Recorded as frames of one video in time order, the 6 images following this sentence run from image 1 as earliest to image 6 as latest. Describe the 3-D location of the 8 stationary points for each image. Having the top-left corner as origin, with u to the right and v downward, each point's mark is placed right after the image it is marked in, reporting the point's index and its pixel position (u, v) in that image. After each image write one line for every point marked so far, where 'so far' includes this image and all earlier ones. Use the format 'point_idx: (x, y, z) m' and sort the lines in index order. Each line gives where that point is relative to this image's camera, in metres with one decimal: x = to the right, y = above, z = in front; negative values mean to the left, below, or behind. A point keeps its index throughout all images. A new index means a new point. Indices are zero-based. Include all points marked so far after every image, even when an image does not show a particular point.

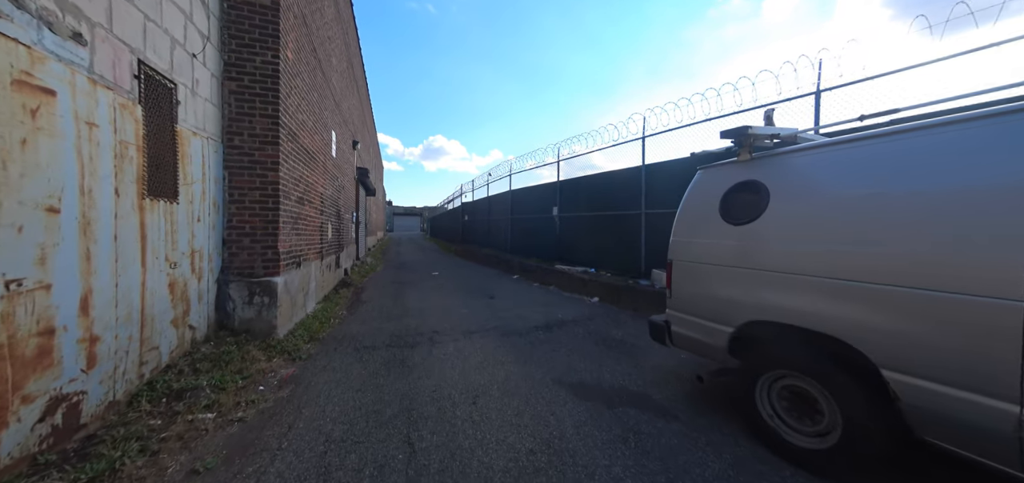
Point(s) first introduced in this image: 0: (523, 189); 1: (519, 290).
0: (+0.5, +2.0, +12.1) m
1: (+0.2, -1.3, +7.8) m
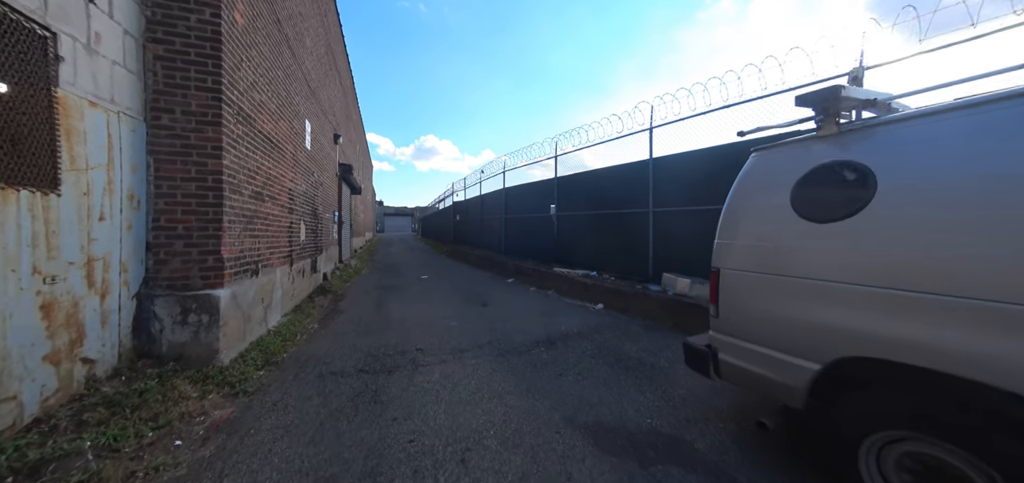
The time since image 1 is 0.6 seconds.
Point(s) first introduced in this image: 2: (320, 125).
0: (+0.2, +2.0, +11.5) m
1: (+0.1, -1.3, +7.2) m
2: (-4.7, +2.8, +7.6) m
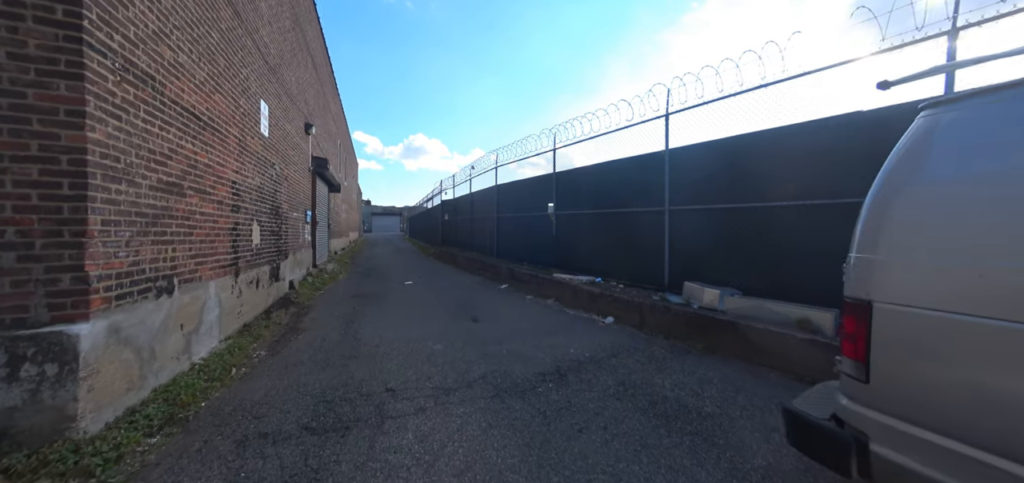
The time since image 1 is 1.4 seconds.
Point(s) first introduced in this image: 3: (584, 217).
0: (0.0, +1.9, +10.7) m
1: (0.0, -1.3, +6.4) m
2: (-4.8, +2.8, +6.6) m
3: (+1.7, +0.6, +7.4) m
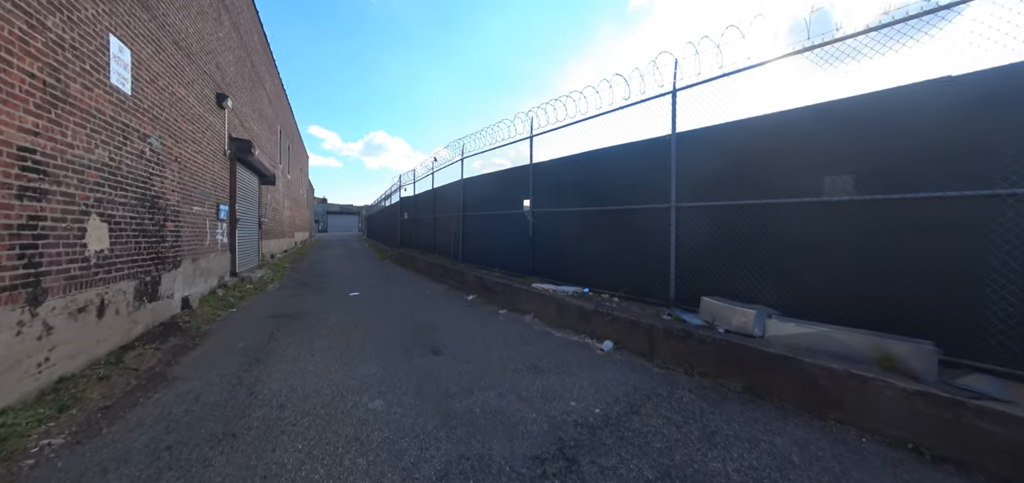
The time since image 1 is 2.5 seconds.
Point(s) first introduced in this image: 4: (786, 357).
0: (-1.0, +1.9, +9.4) m
1: (-0.5, -1.4, +5.1) m
2: (-5.3, +2.7, +4.8) m
3: (+1.1, +0.5, +6.3) m
4: (+2.4, -1.0, +2.7) m
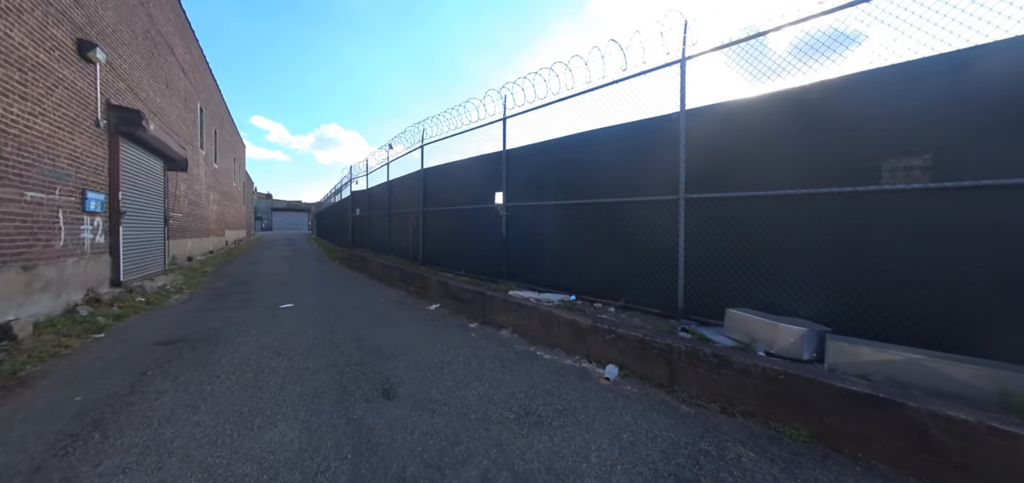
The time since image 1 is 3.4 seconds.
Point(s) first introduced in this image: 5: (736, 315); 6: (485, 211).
0: (-1.8, +1.9, +8.2) m
1: (-0.8, -1.4, +4.1) m
2: (-5.5, +2.7, +3.2) m
3: (+0.6, +0.5, +5.4) m
4: (+2.3, -1.0, +2.0) m
5: (+2.2, -0.7, +3.1) m
6: (-0.6, +0.7, +6.9) m
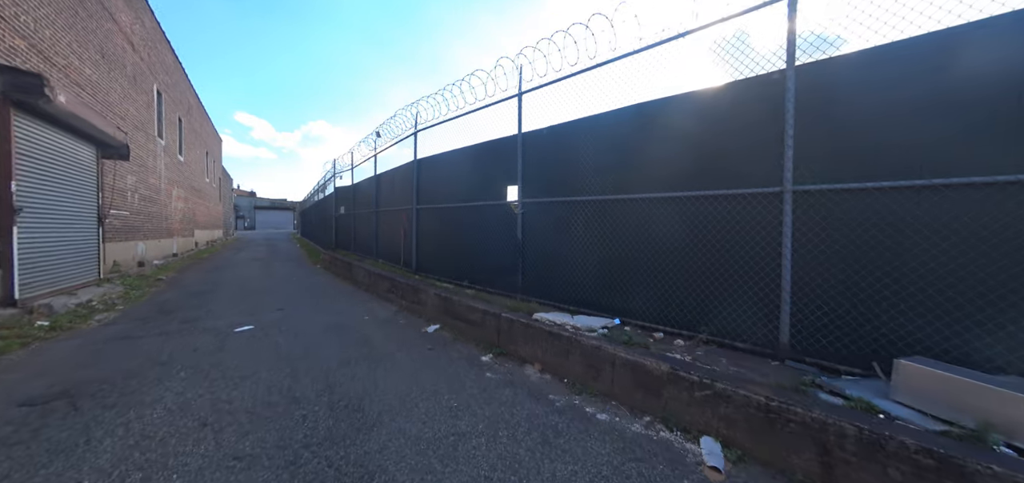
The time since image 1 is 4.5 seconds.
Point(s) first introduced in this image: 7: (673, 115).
0: (-1.6, +1.8, +7.0) m
1: (-0.5, -1.5, +2.8) m
2: (-5.1, +2.6, +1.8) m
3: (+0.9, +0.4, +4.3) m
4: (+2.8, -1.1, +0.9) m
5: (+2.6, -0.8, +1.9) m
6: (-0.3, +0.6, +5.7) m
7: (+1.9, +1.4, +3.4) m
